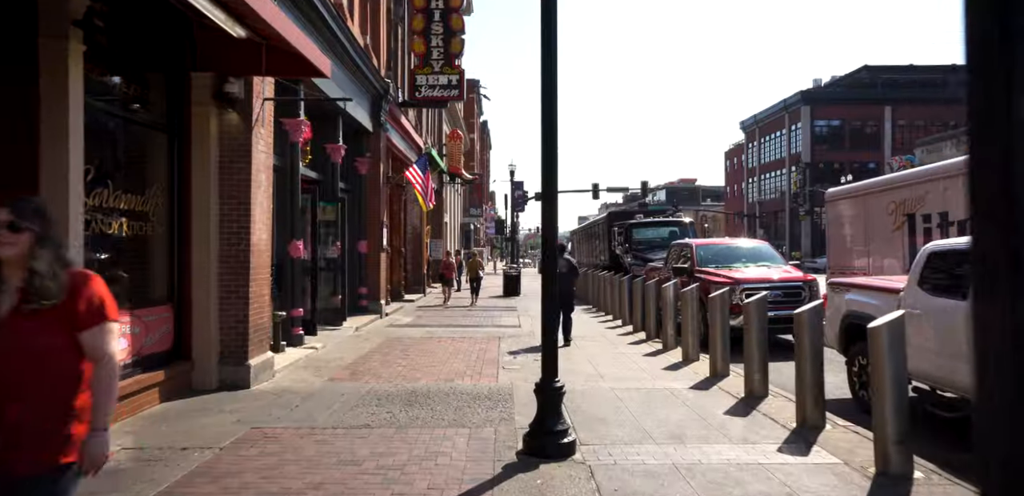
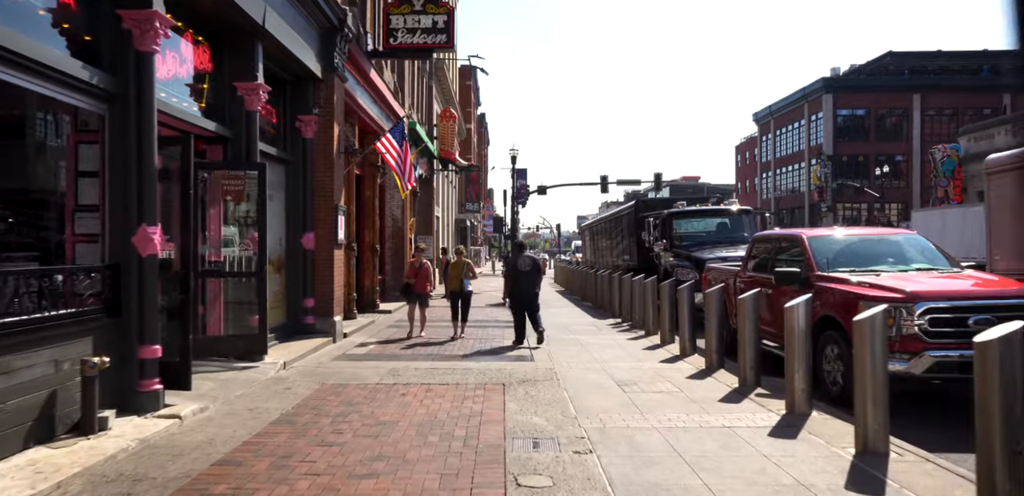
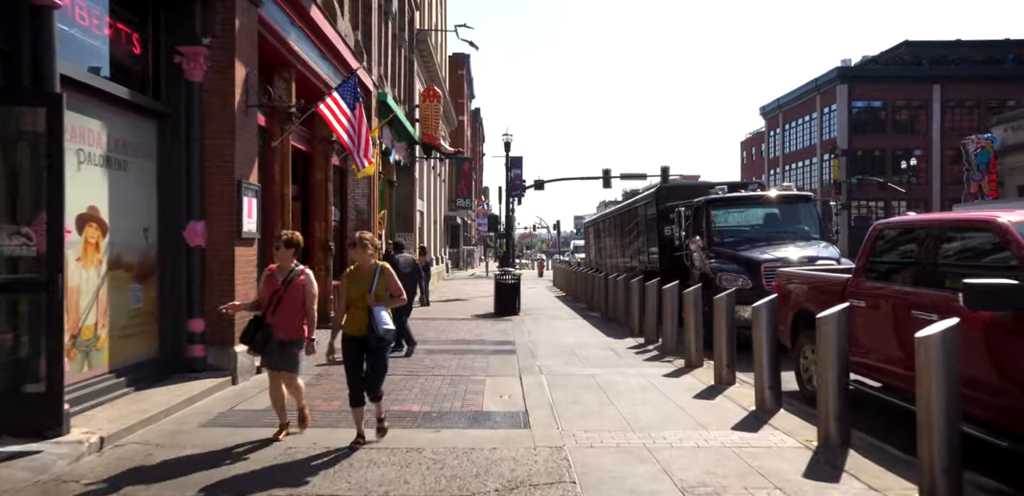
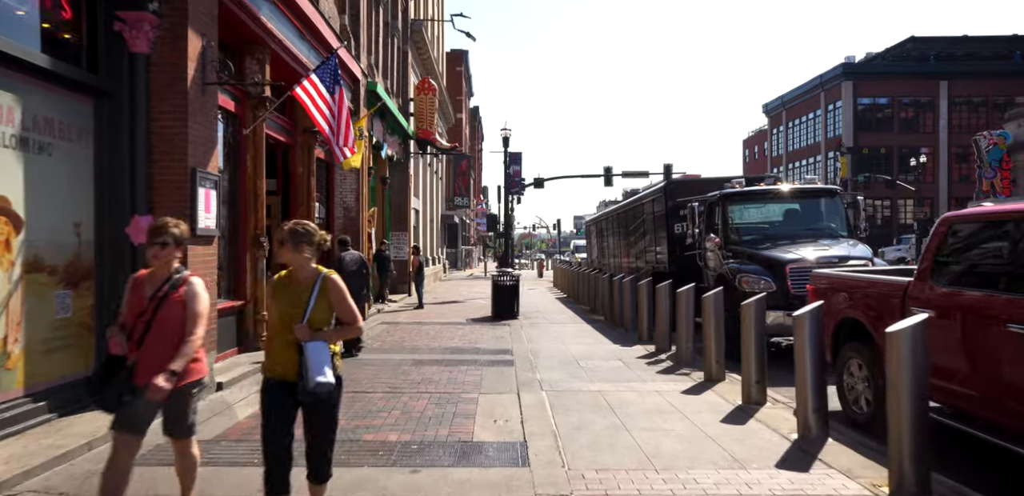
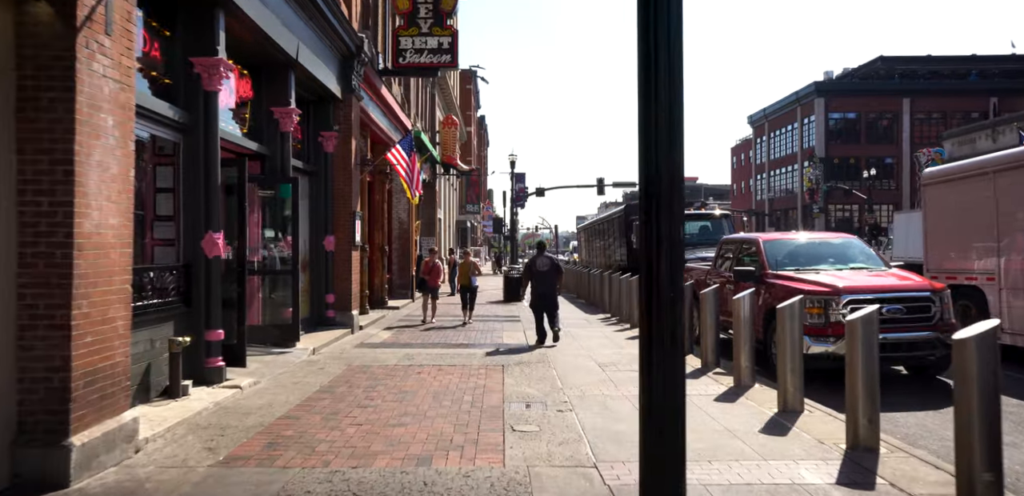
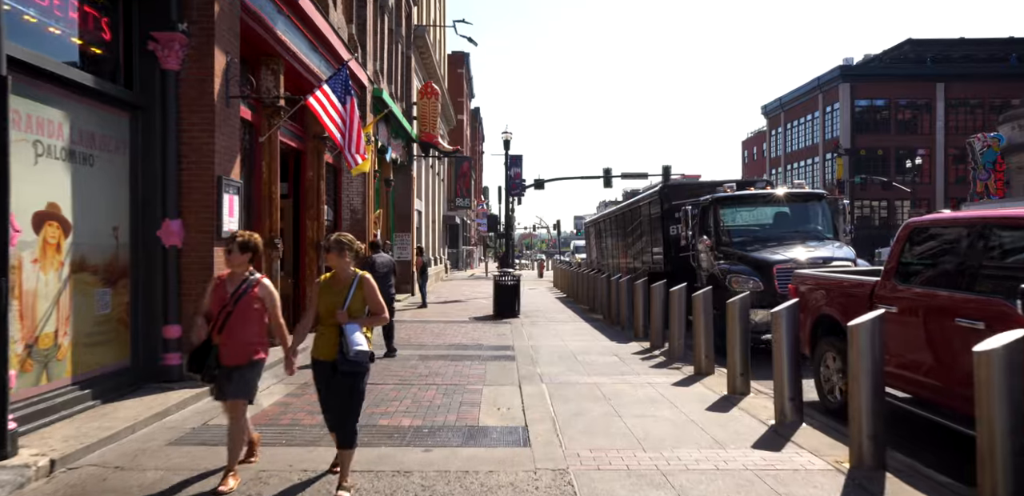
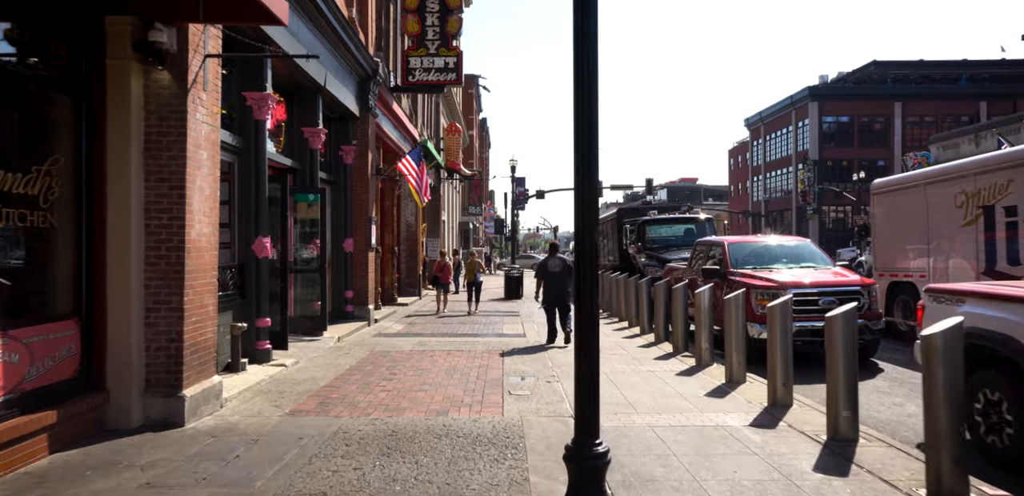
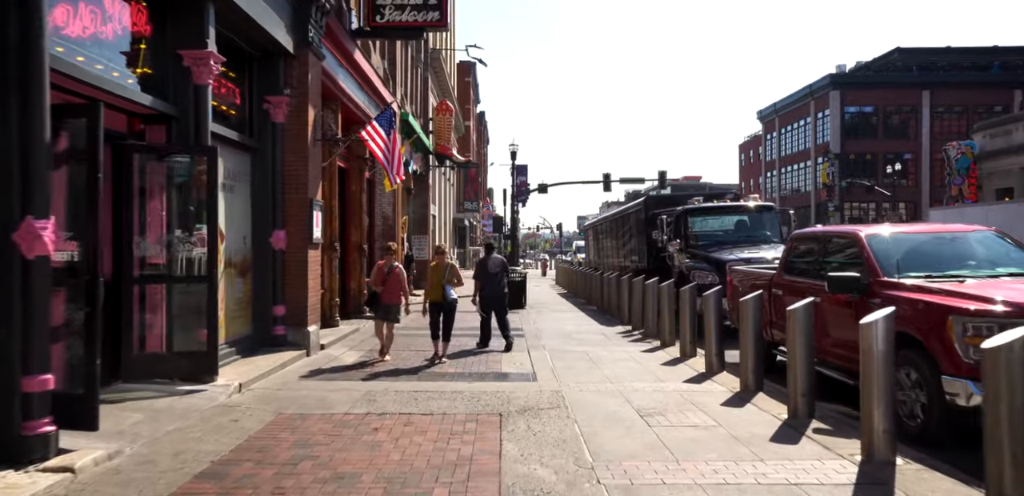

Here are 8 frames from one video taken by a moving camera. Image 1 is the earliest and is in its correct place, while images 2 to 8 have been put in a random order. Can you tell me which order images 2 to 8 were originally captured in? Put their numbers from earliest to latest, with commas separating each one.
7, 5, 2, 8, 3, 6, 4
